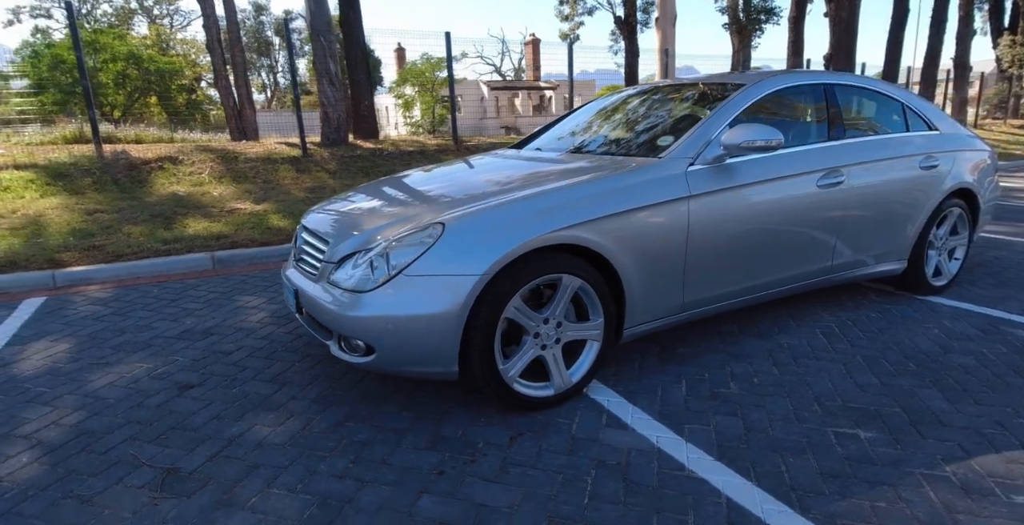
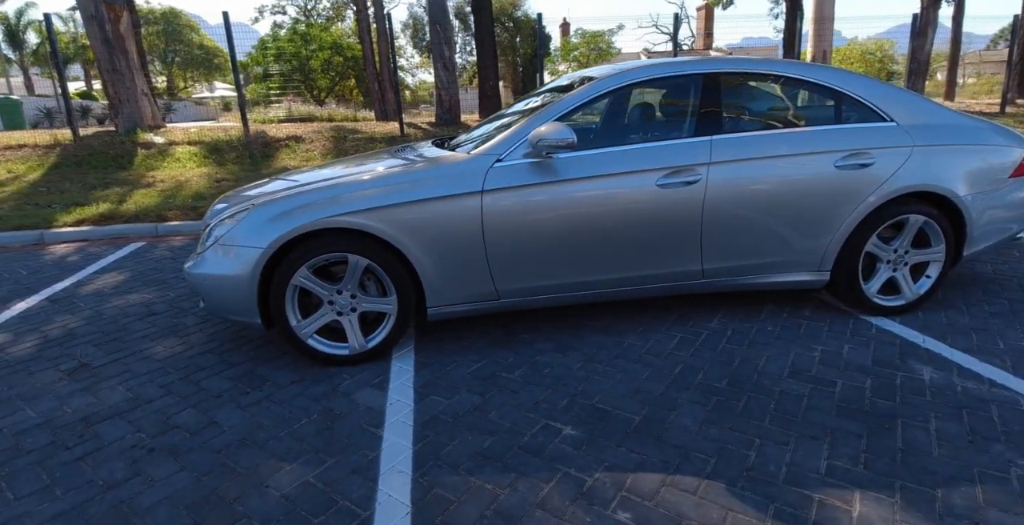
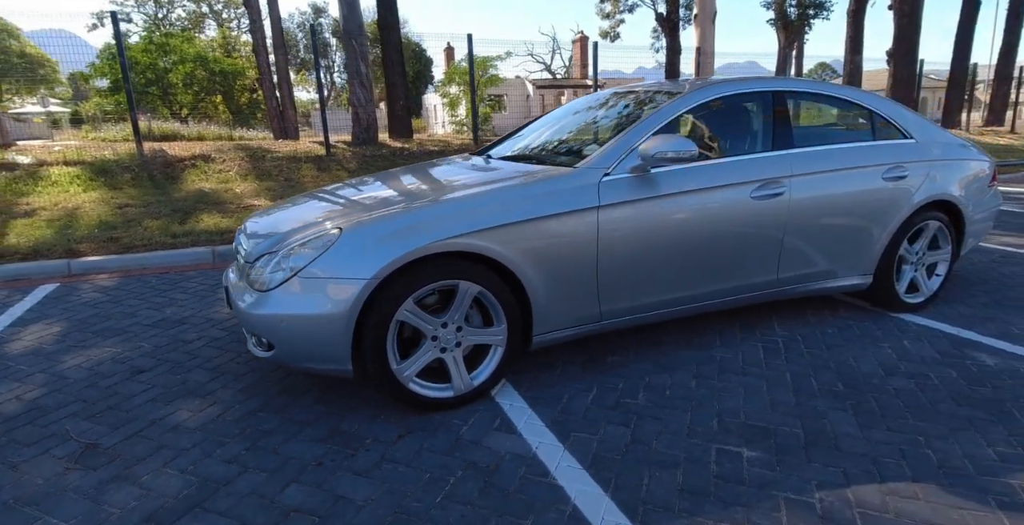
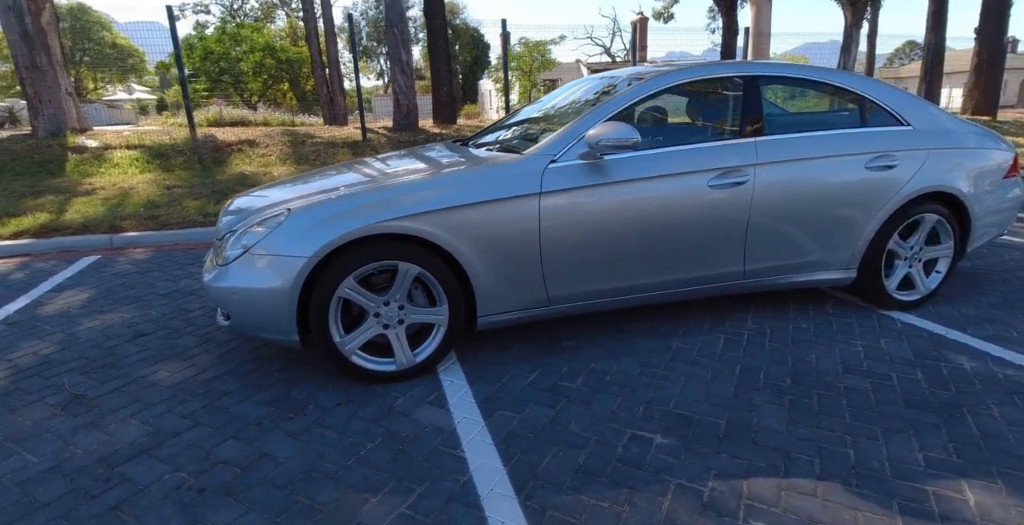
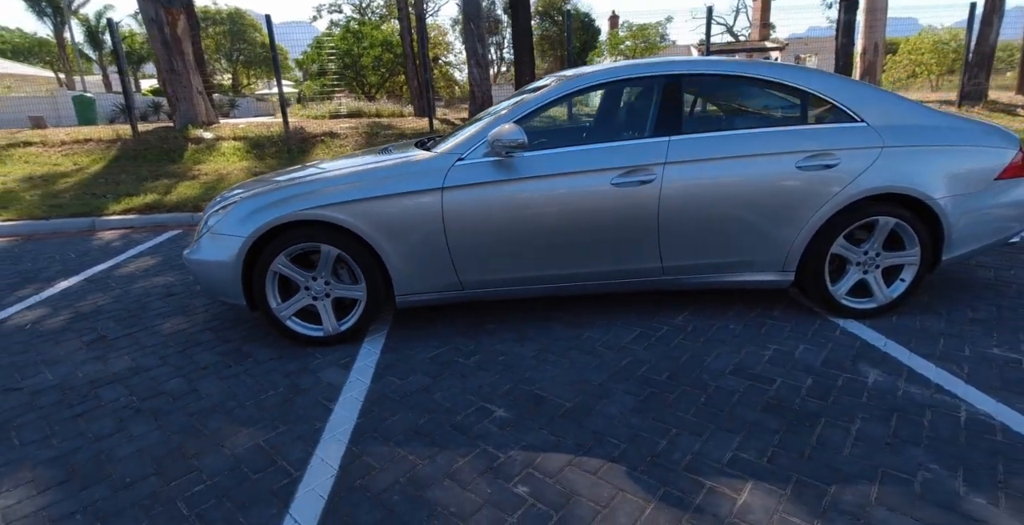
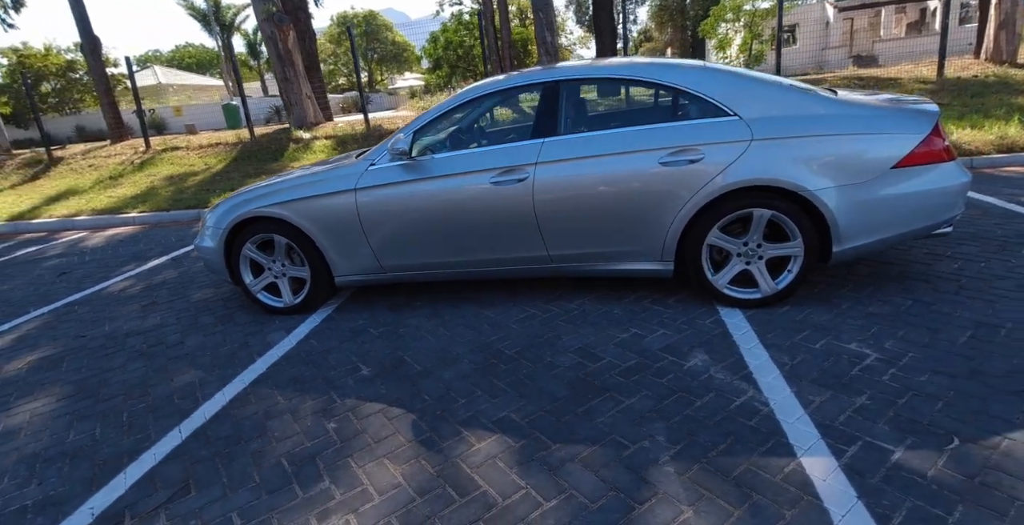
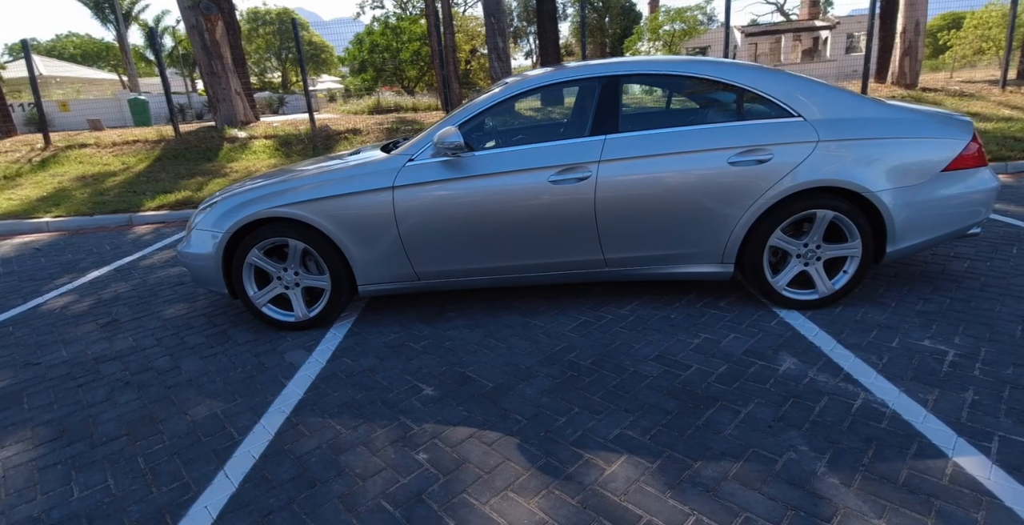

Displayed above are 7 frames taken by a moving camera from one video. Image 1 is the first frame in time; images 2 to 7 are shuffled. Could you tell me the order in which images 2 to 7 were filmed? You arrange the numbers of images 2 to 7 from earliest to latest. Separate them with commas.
3, 4, 2, 5, 7, 6
